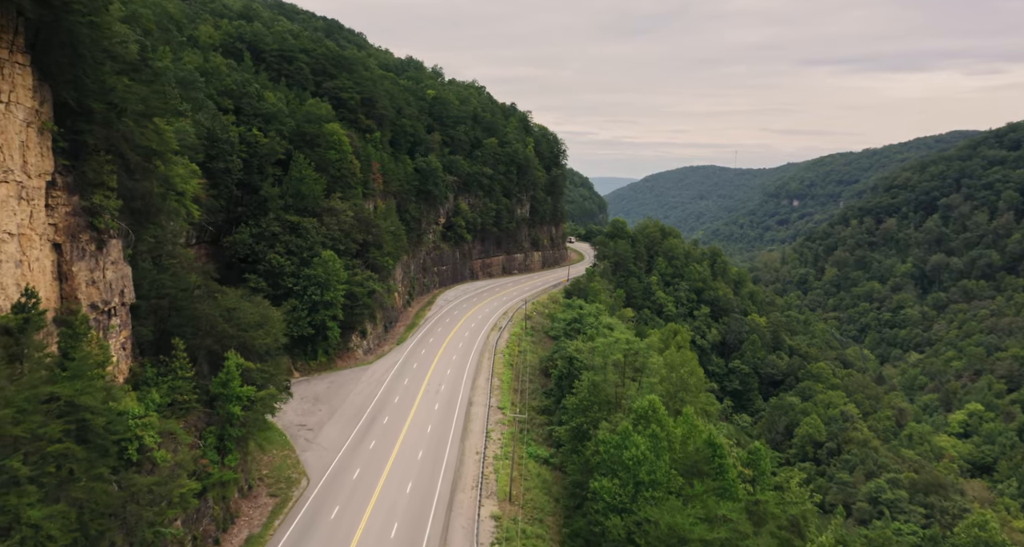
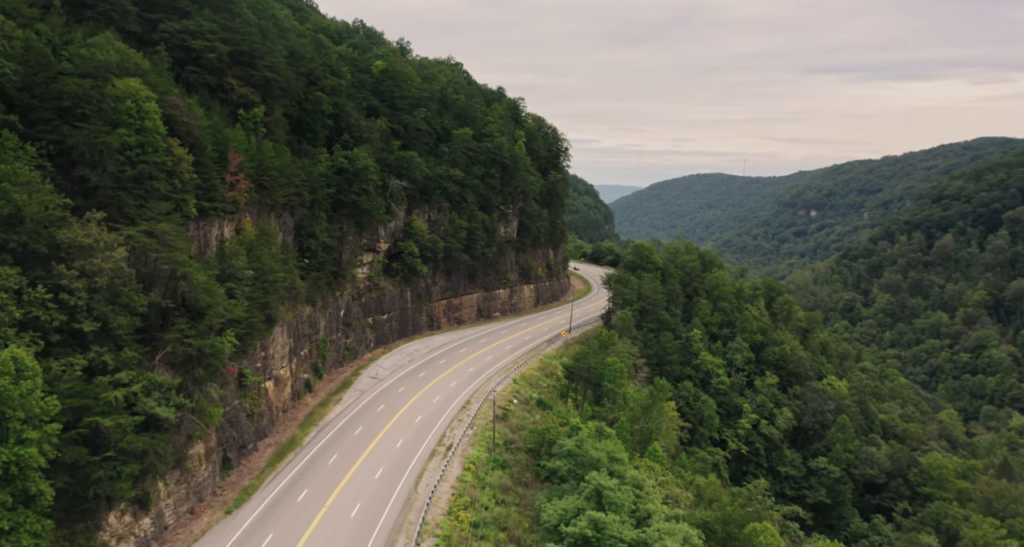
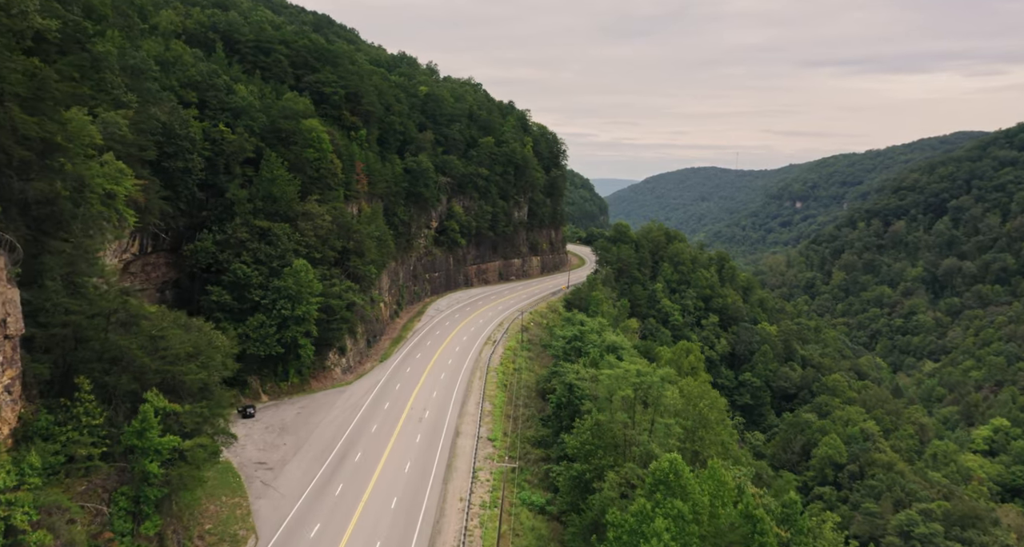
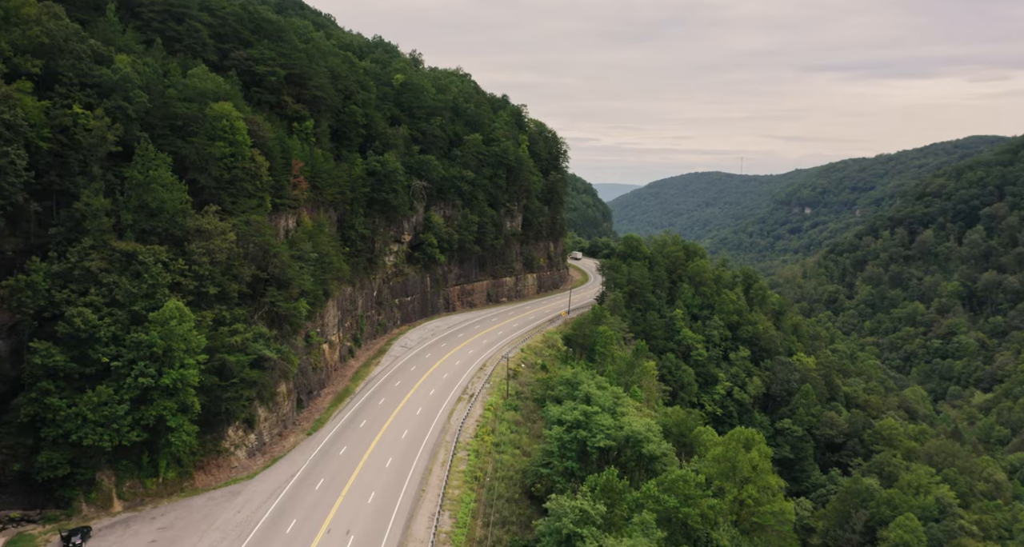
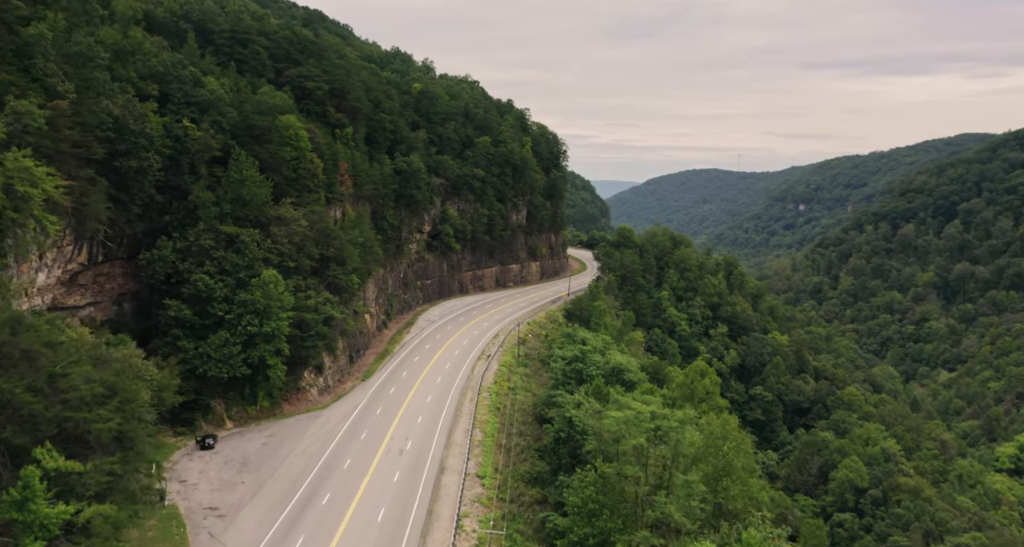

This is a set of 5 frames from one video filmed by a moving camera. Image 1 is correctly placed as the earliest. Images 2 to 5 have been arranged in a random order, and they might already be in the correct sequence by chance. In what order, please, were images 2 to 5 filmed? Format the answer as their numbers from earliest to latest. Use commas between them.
3, 5, 4, 2
